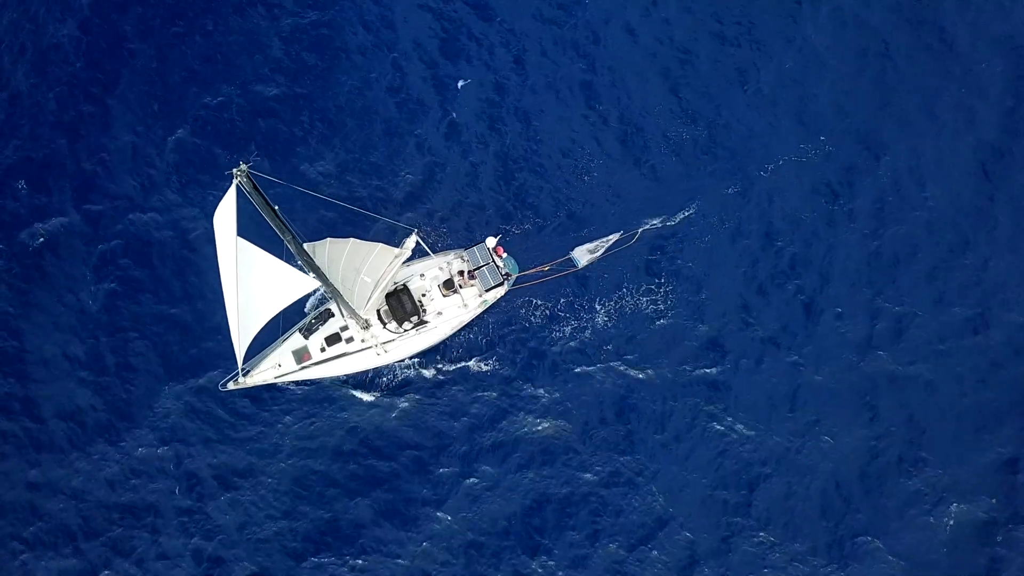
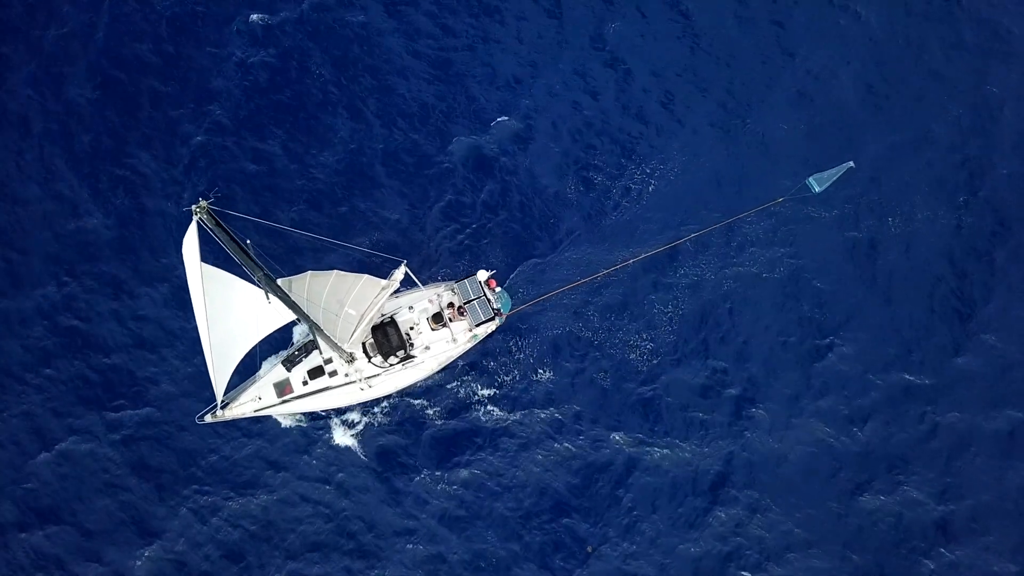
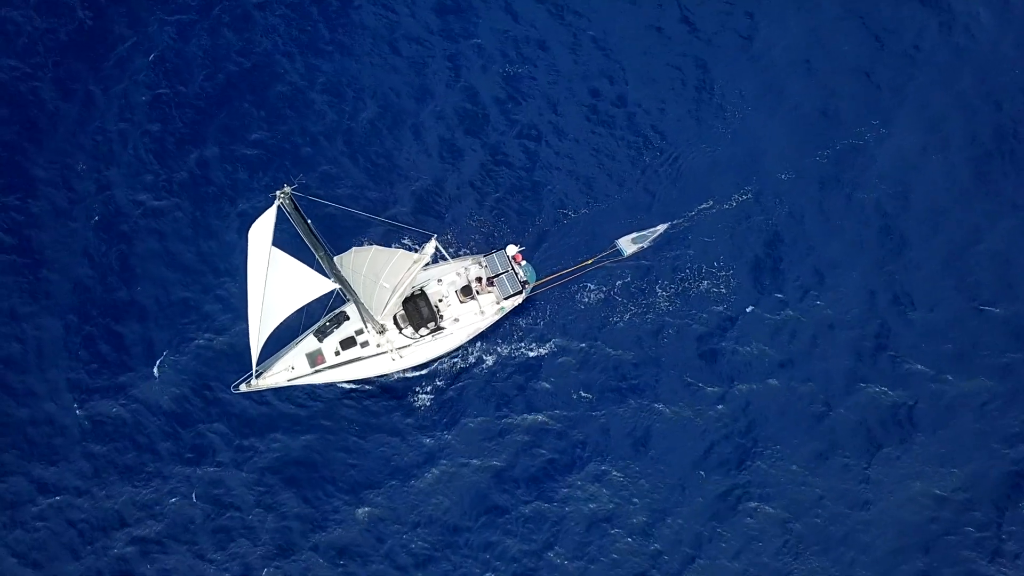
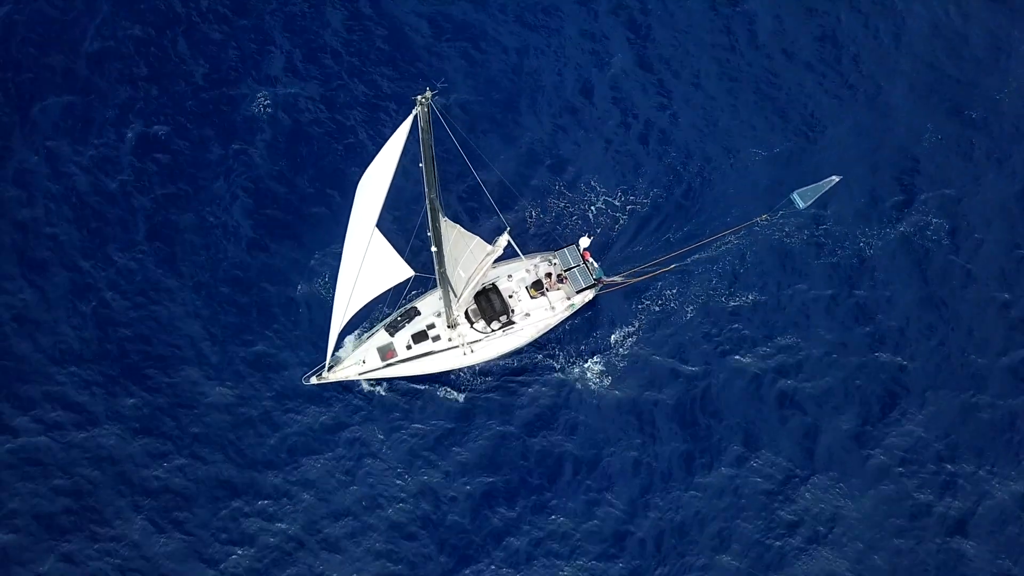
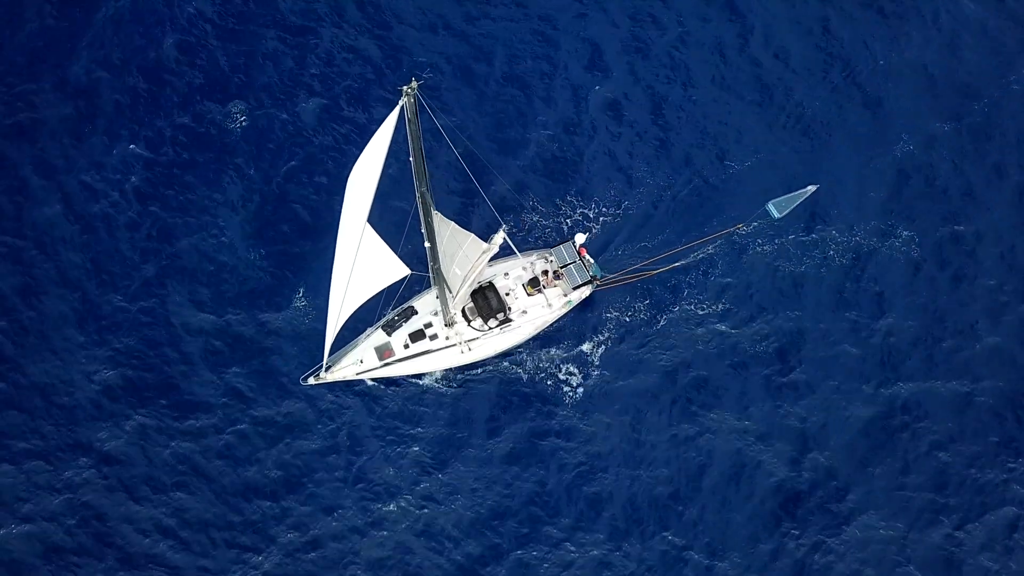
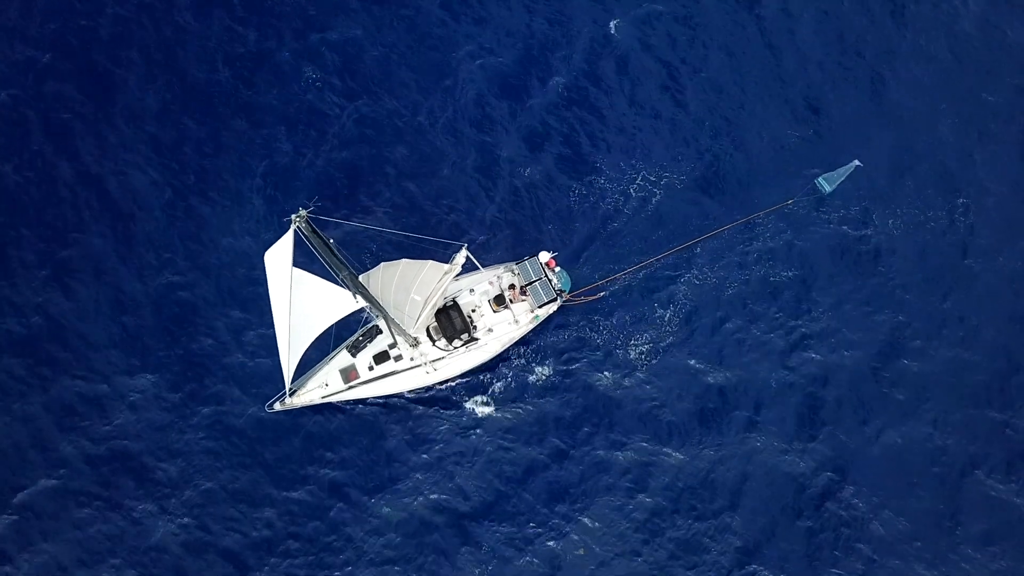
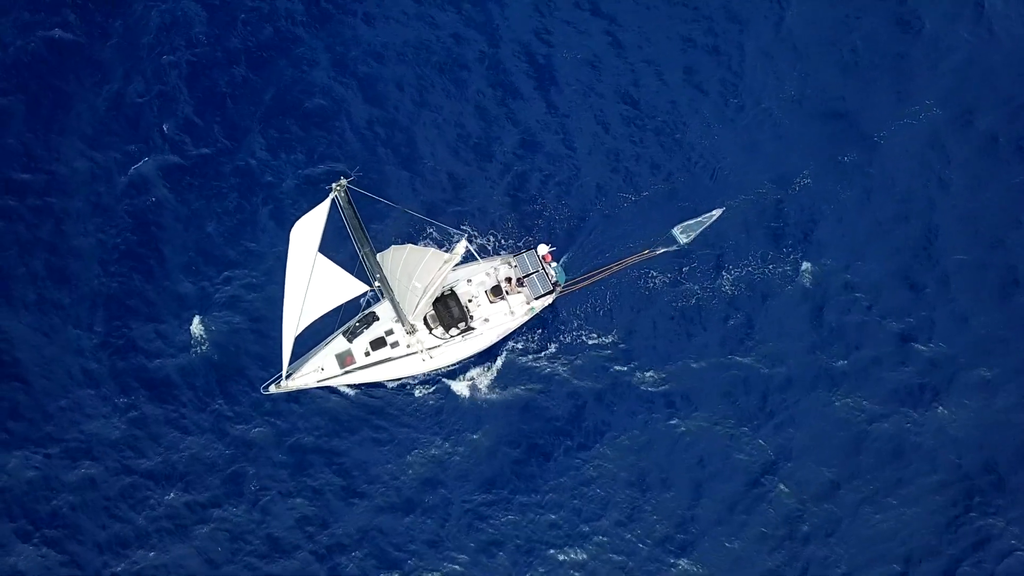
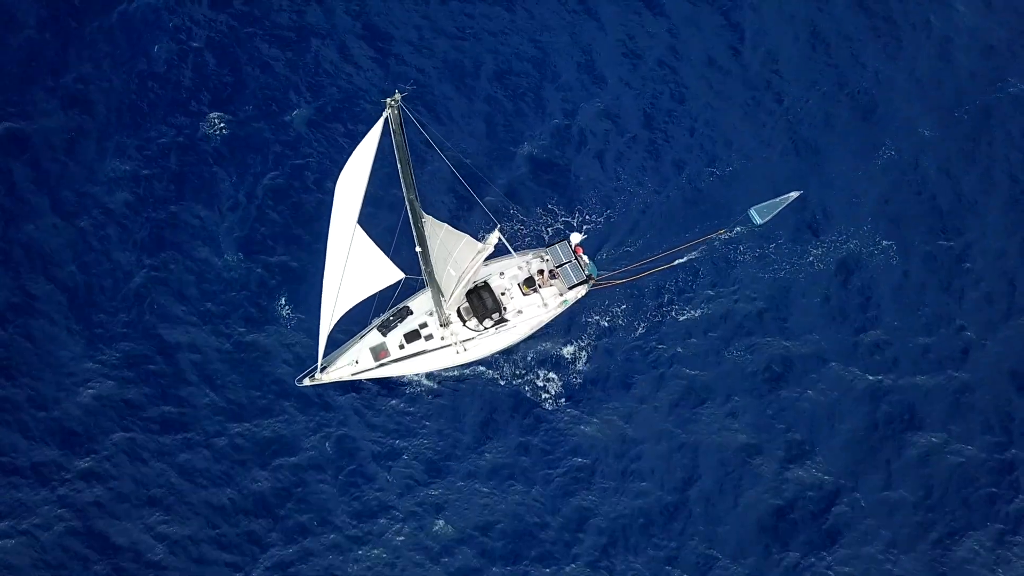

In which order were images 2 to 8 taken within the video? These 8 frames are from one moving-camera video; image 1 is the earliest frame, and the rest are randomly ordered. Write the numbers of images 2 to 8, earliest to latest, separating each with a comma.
3, 7, 8, 5, 4, 6, 2
